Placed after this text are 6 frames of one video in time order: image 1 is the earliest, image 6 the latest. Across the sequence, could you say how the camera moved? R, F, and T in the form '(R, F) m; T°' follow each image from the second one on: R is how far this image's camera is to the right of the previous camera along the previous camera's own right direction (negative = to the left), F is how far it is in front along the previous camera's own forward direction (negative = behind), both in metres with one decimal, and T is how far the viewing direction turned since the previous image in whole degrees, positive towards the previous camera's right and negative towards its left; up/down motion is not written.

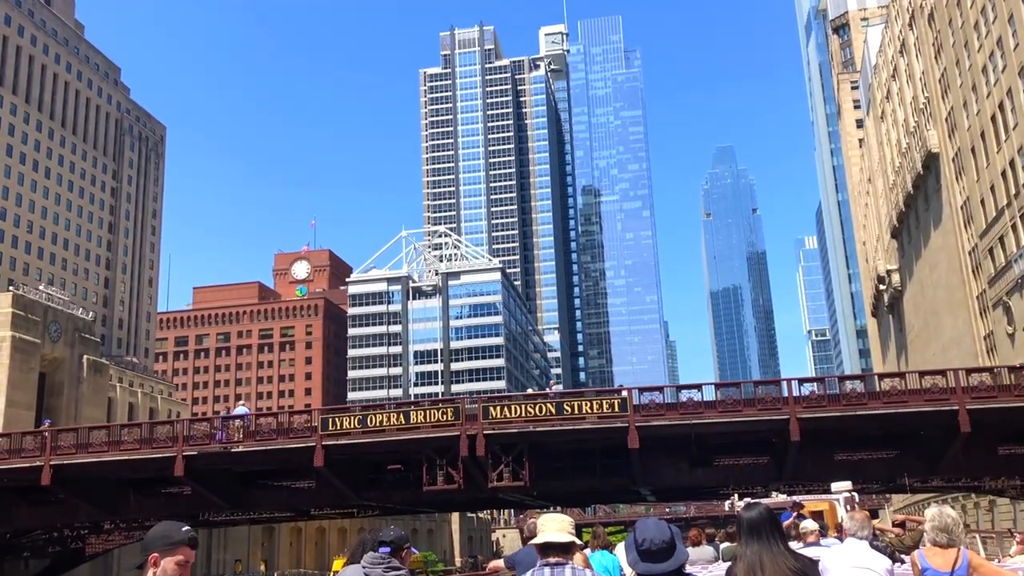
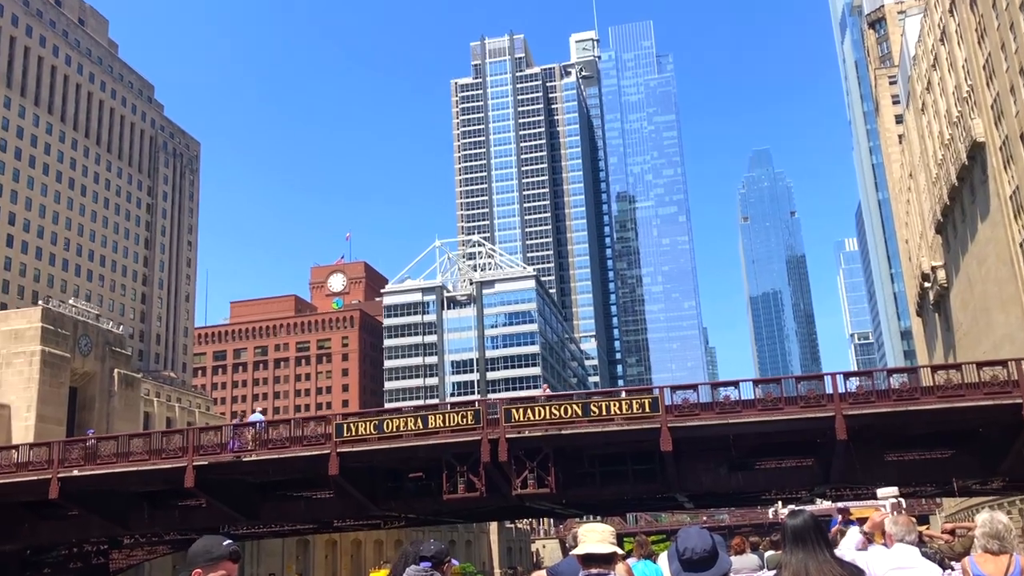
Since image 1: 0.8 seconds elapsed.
(+0.4, +1.3) m; -2°
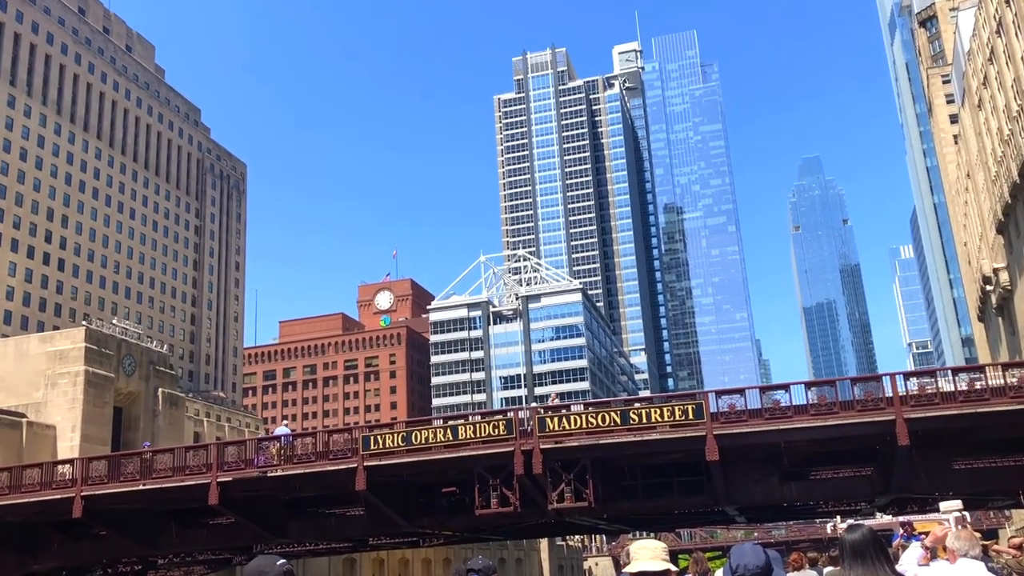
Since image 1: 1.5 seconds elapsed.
(+0.4, +1.1) m; -3°
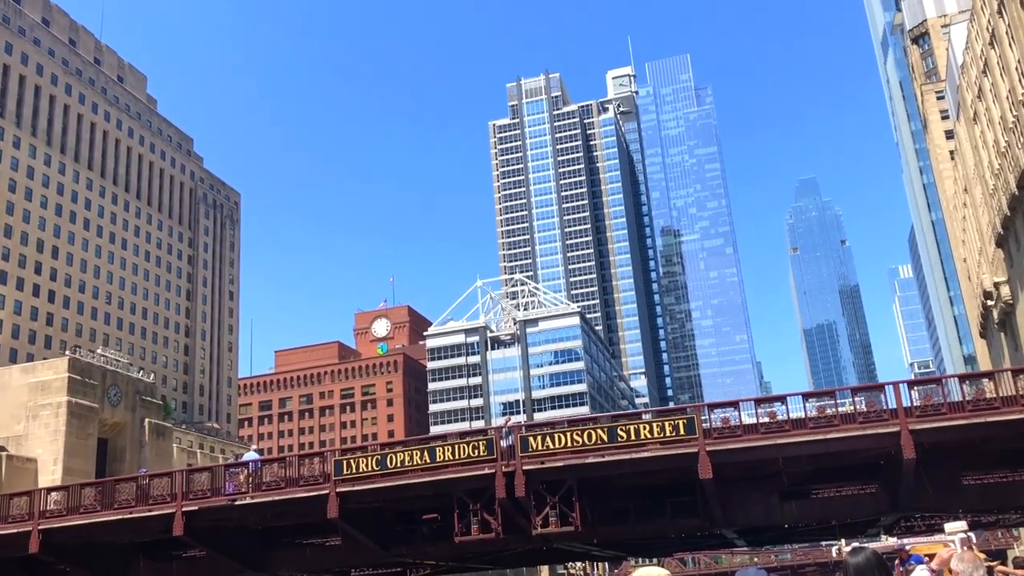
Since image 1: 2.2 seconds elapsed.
(+0.5, +1.1) m; 0°
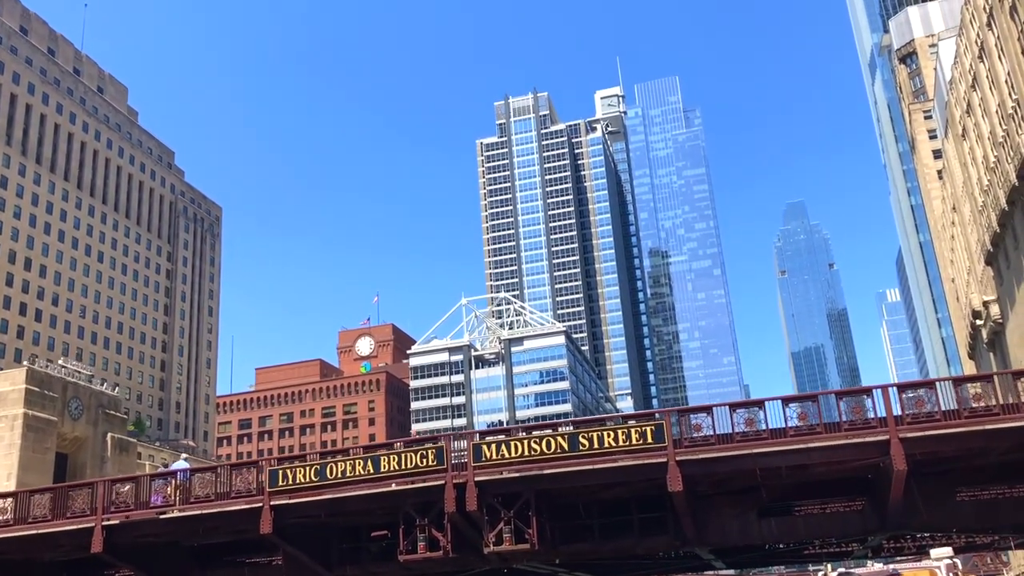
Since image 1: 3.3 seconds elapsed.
(+0.7, +1.6) m; +1°
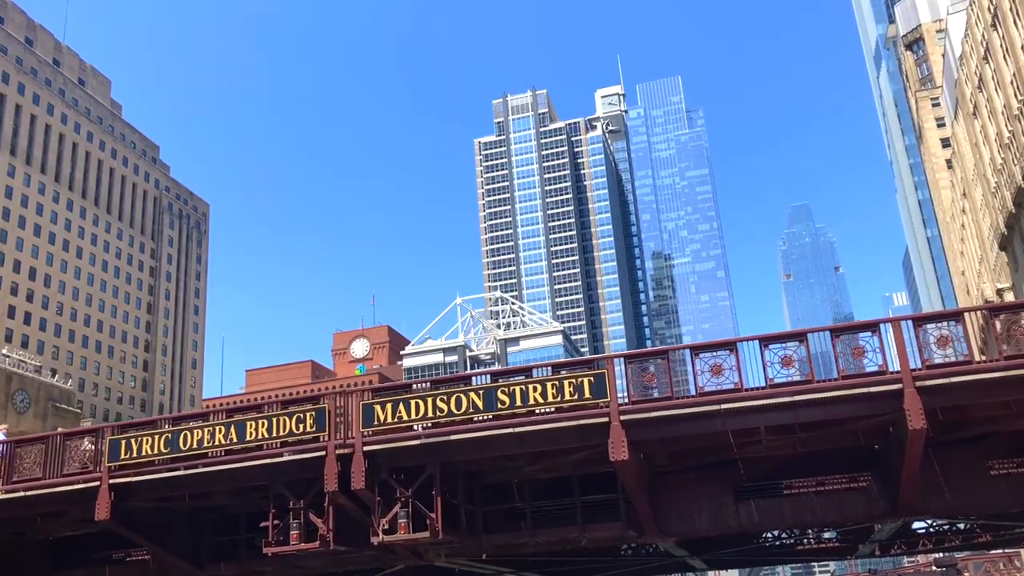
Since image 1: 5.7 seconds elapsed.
(+1.6, +3.8) m; 0°
